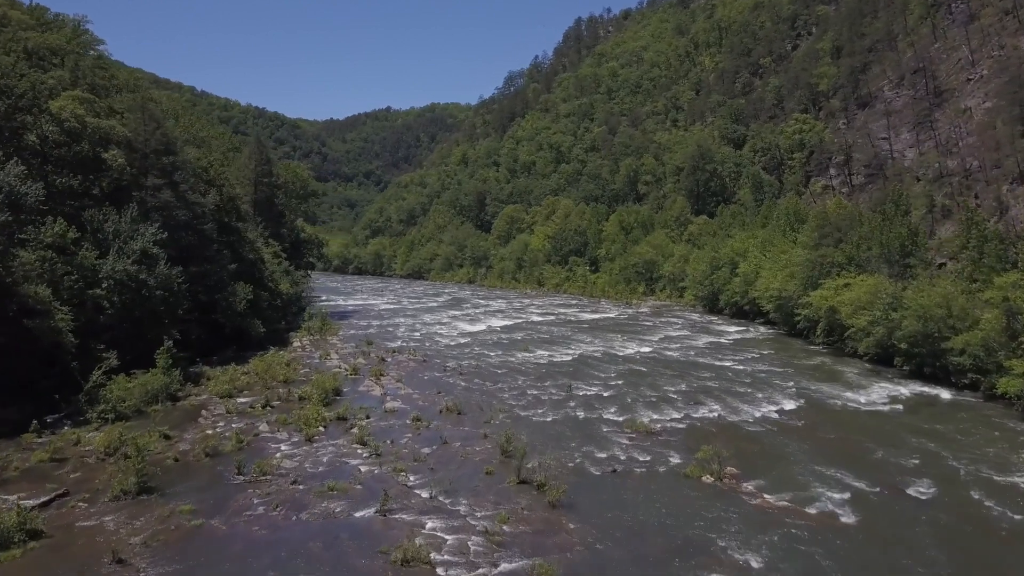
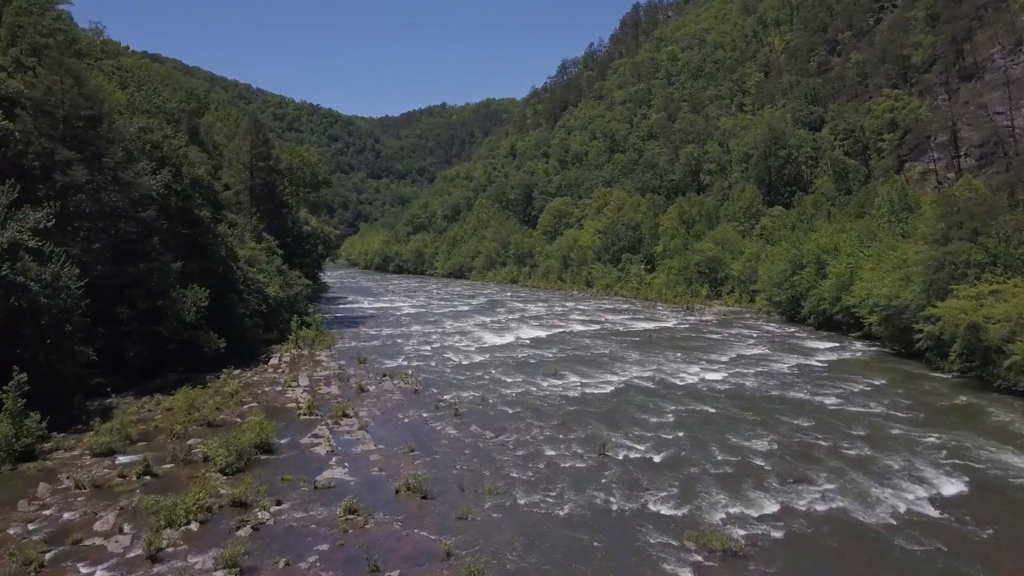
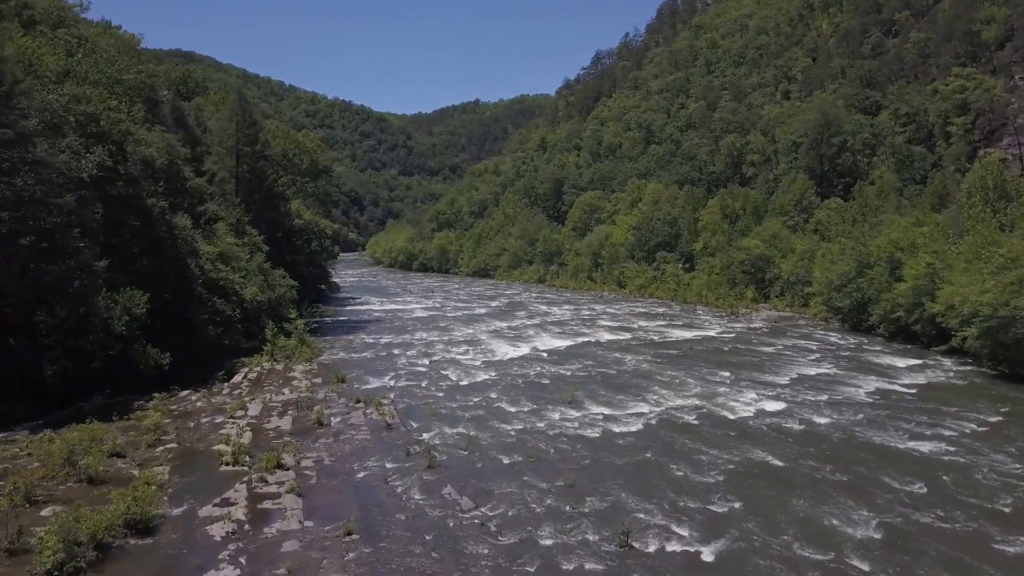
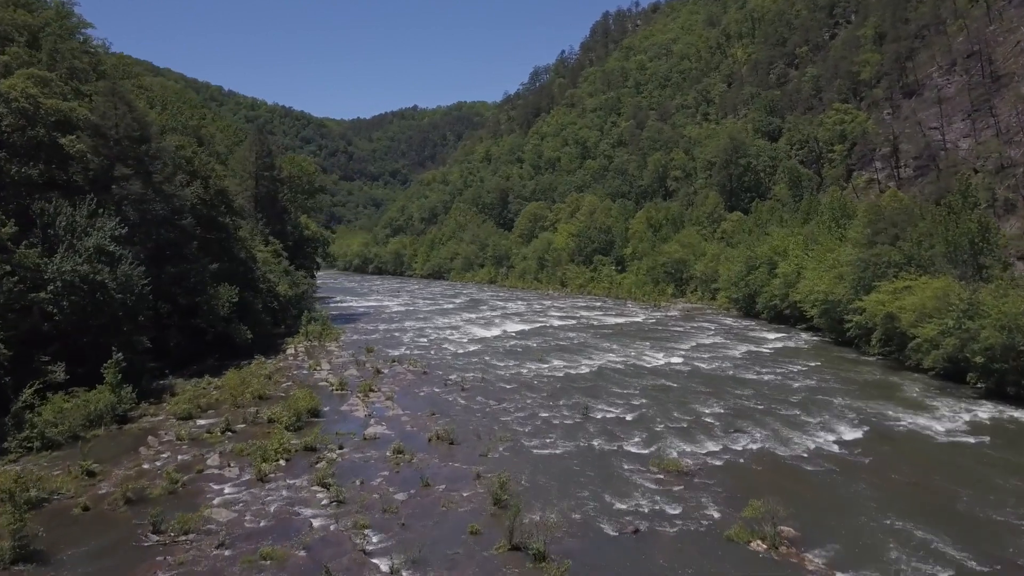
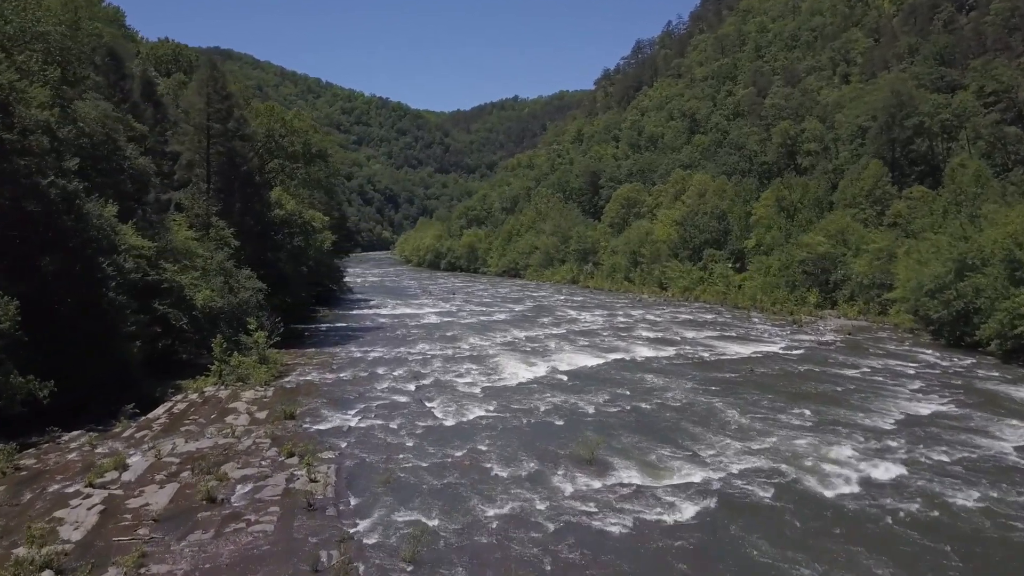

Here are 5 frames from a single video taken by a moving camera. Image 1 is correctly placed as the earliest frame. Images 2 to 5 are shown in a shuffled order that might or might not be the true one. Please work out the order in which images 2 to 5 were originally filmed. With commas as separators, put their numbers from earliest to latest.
4, 2, 3, 5
